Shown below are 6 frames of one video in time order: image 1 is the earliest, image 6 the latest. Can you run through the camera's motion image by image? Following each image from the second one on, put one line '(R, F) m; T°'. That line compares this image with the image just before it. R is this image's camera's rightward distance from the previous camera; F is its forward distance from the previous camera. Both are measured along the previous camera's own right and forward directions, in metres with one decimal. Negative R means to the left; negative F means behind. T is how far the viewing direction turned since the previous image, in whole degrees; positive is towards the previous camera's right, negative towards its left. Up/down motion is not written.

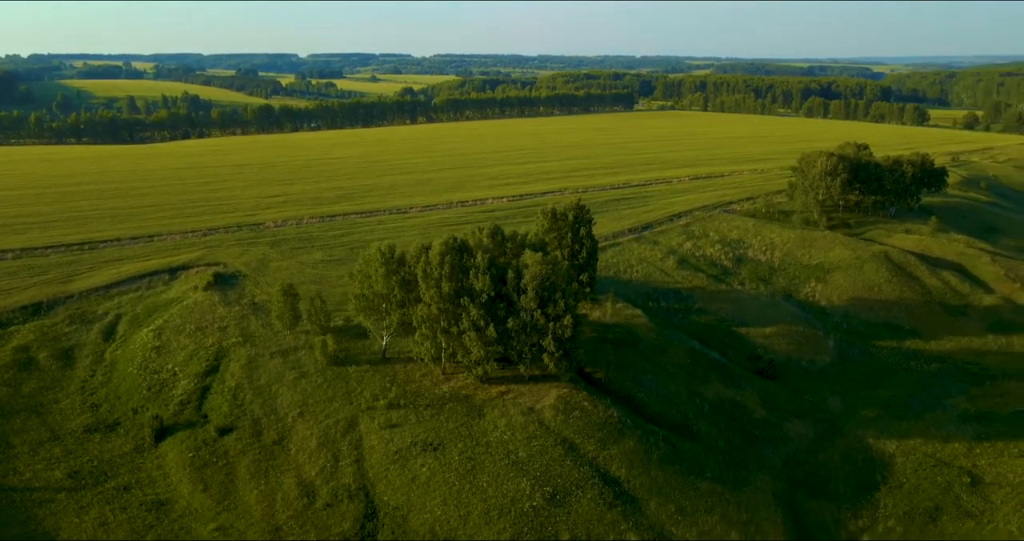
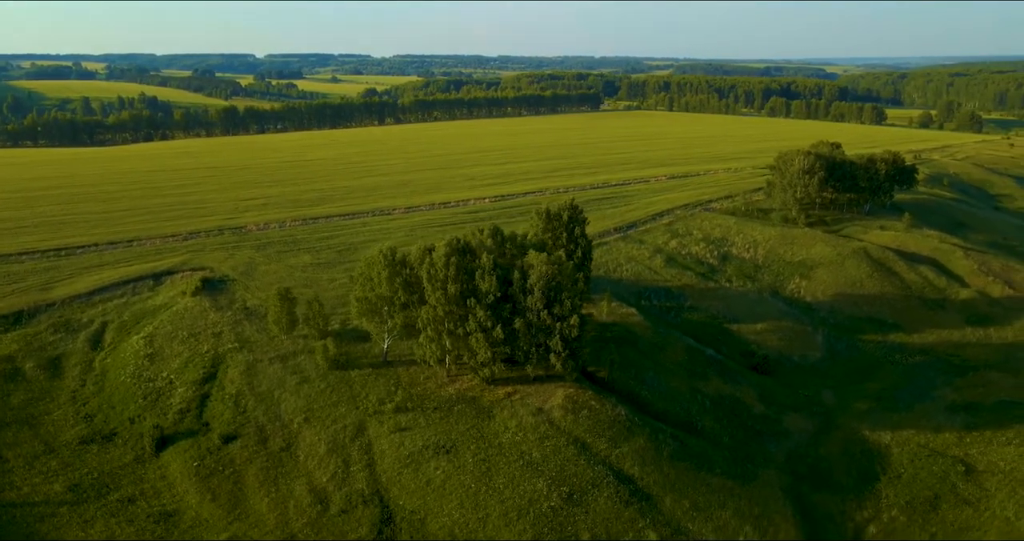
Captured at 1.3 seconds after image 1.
(-1.5, +0.1) m; +2°
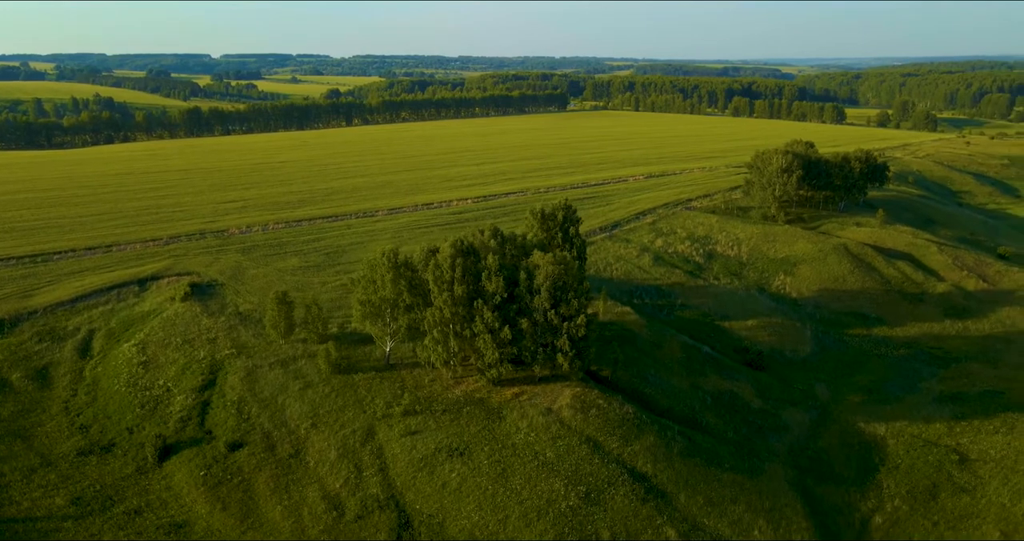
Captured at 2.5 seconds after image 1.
(-1.5, +0.1) m; +2°
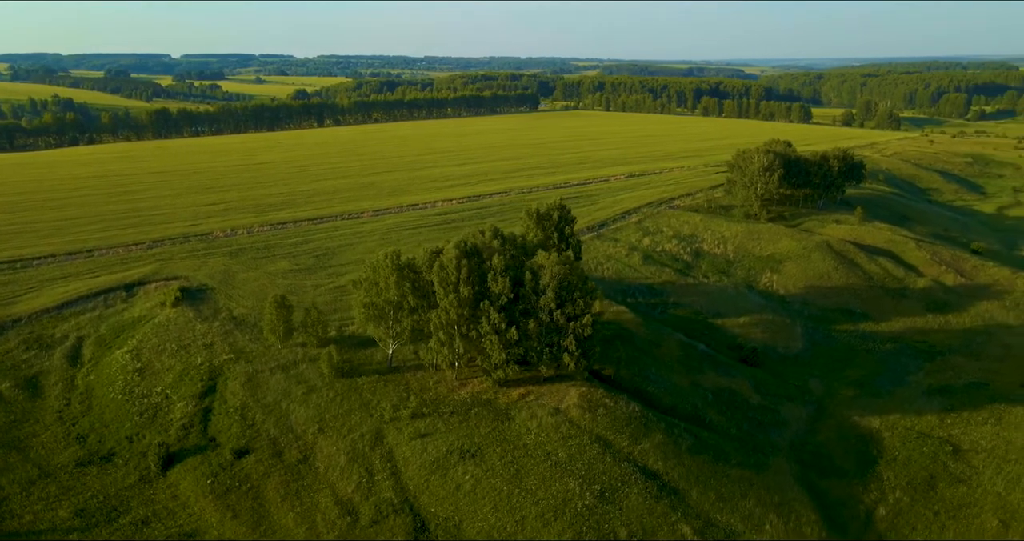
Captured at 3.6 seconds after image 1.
(-1.3, 0.0) m; +2°
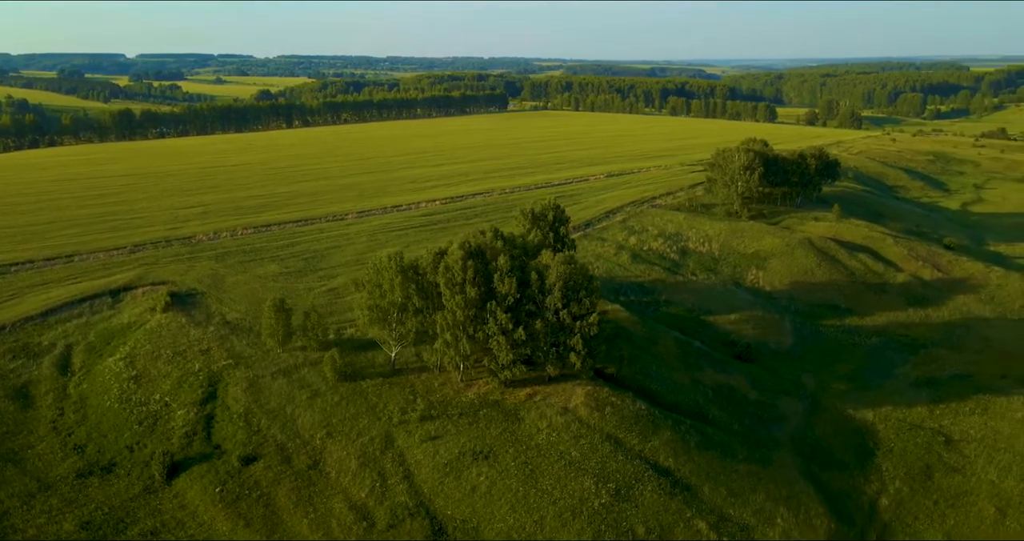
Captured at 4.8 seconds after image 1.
(-1.4, 0.0) m; +2°
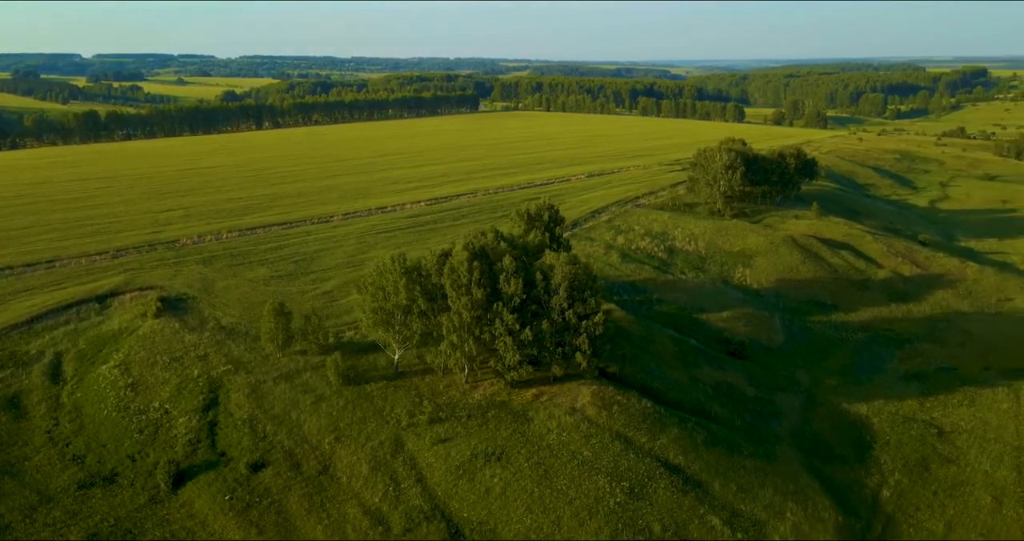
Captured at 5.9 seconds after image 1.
(-1.3, 0.0) m; +2°
